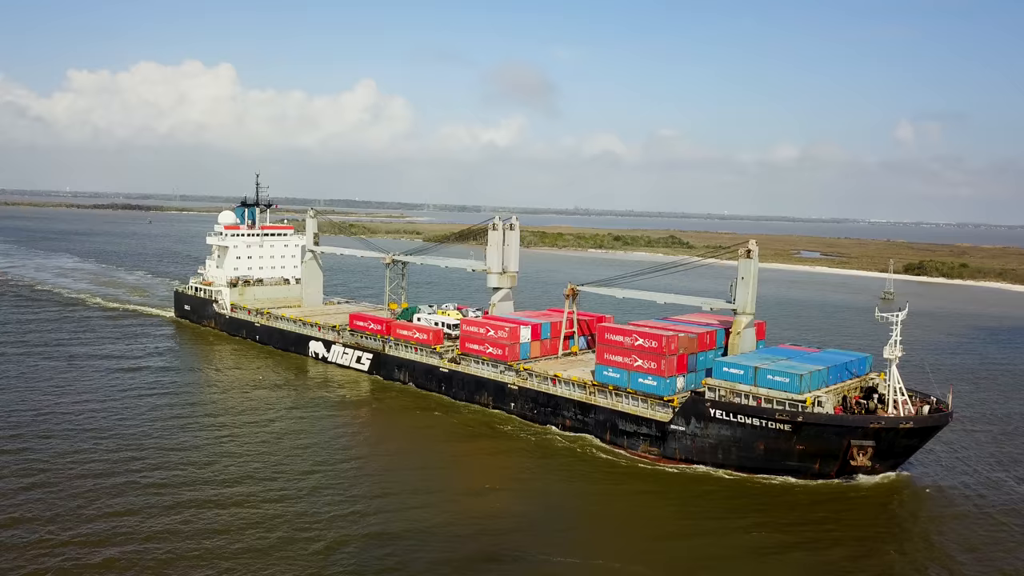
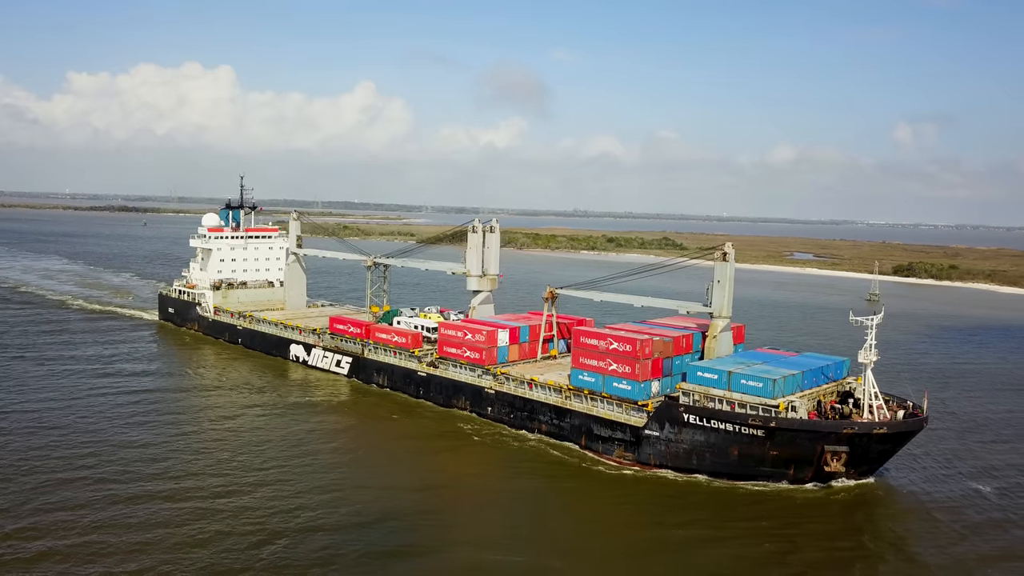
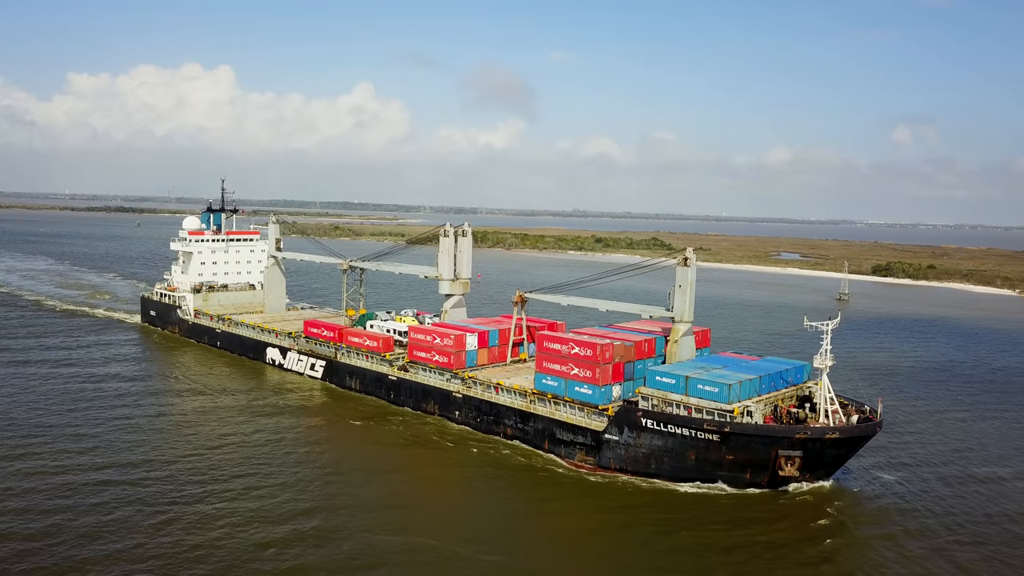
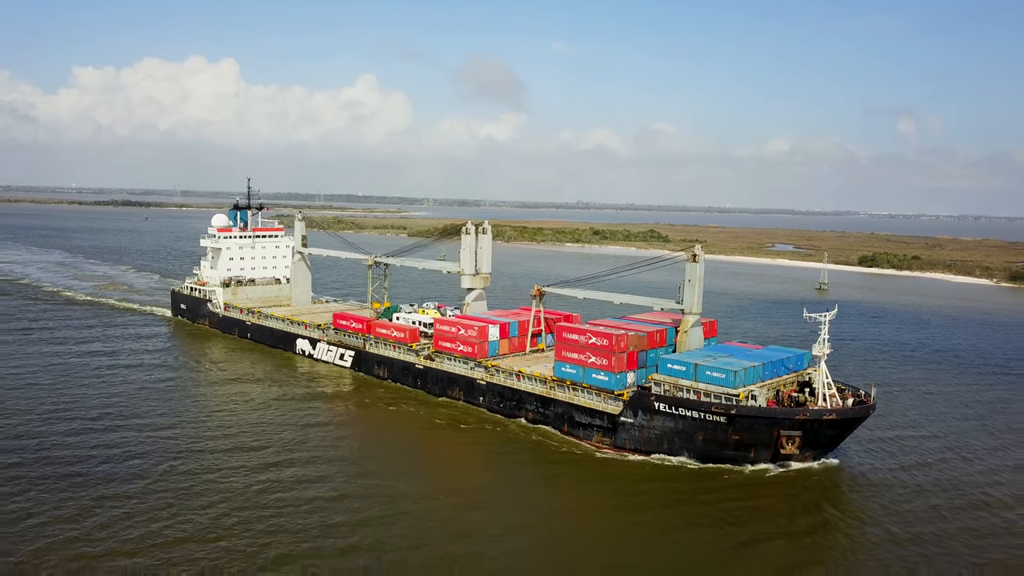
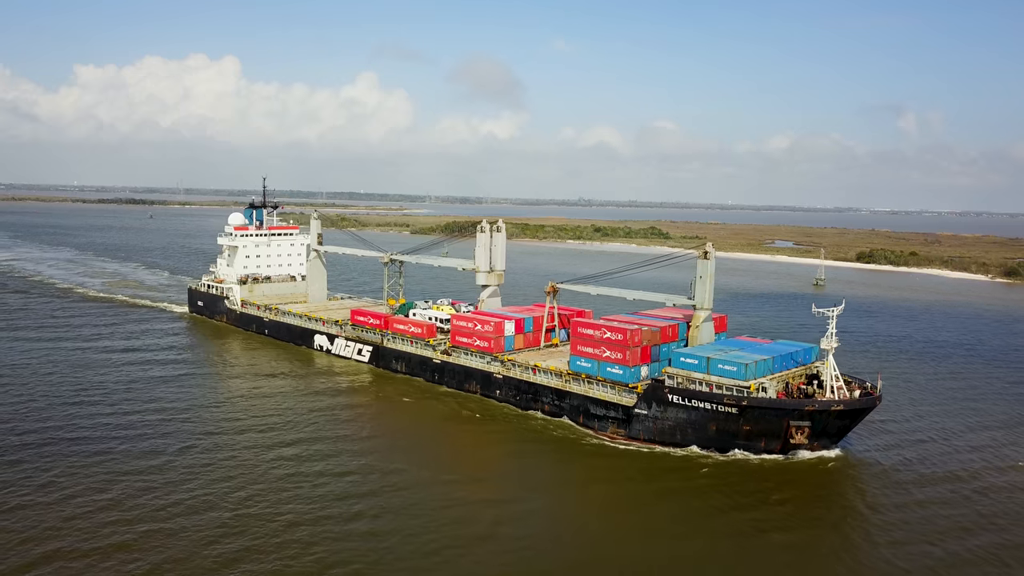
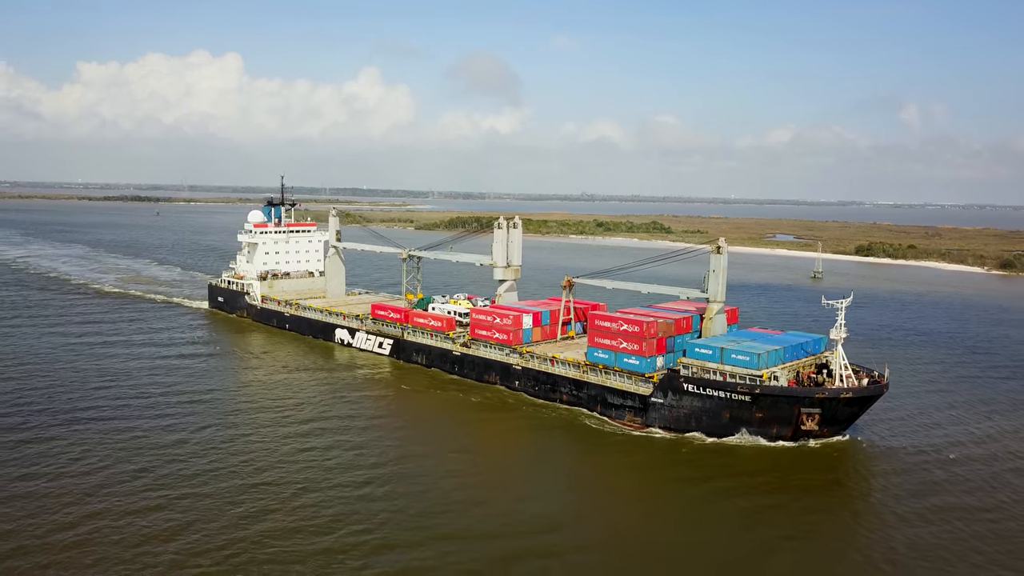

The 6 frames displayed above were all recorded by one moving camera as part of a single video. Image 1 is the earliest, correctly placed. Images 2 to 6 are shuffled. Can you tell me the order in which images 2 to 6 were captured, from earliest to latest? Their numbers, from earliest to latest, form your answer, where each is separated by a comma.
2, 3, 4, 5, 6
